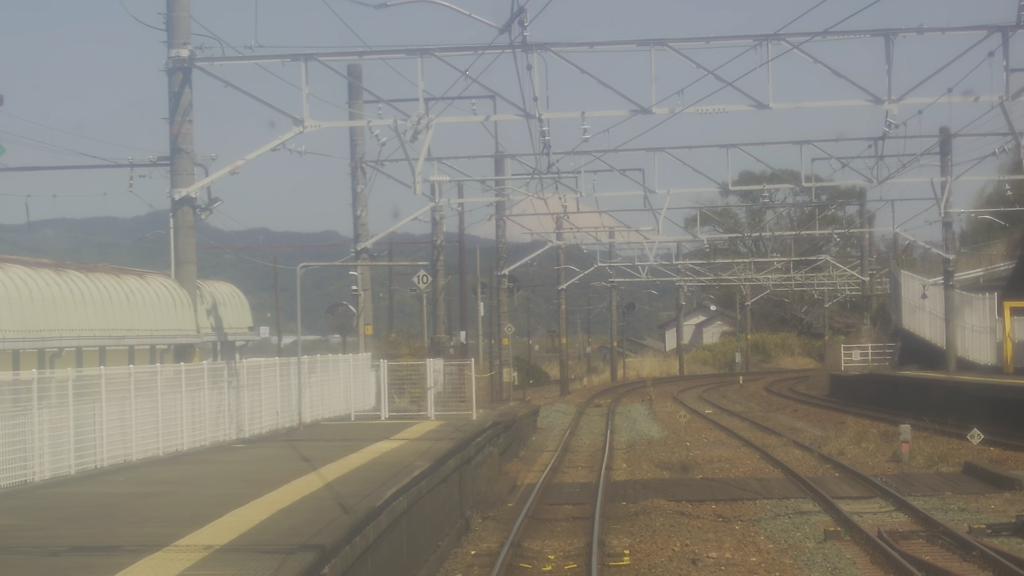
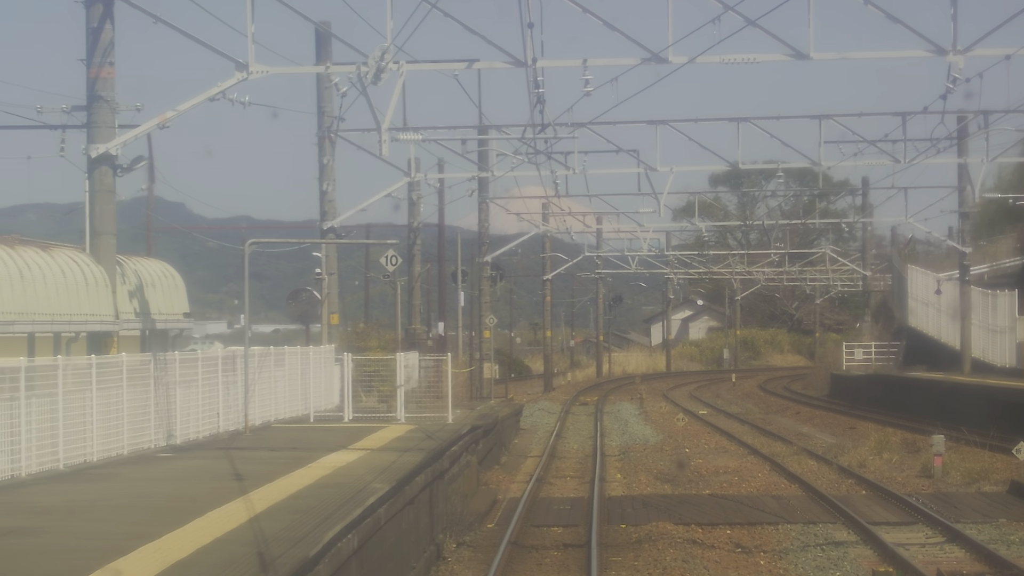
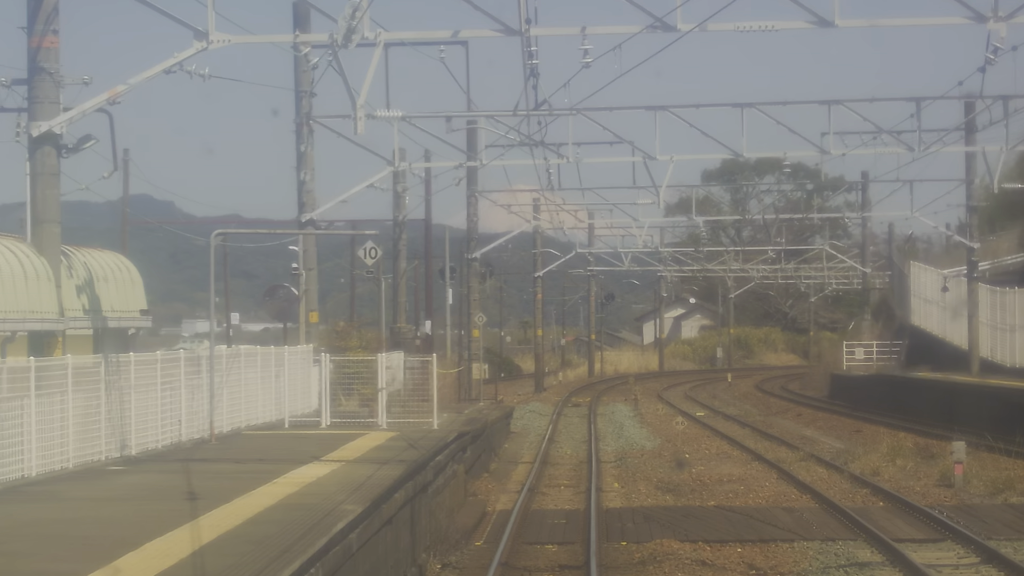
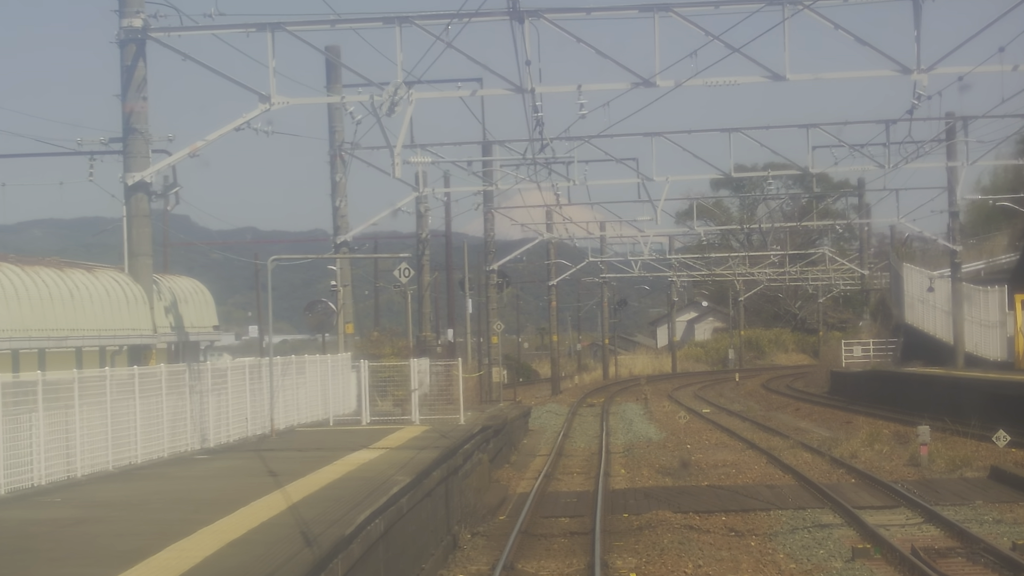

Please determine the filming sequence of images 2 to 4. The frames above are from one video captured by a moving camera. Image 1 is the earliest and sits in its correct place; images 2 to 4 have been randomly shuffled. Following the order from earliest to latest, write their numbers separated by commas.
4, 2, 3
